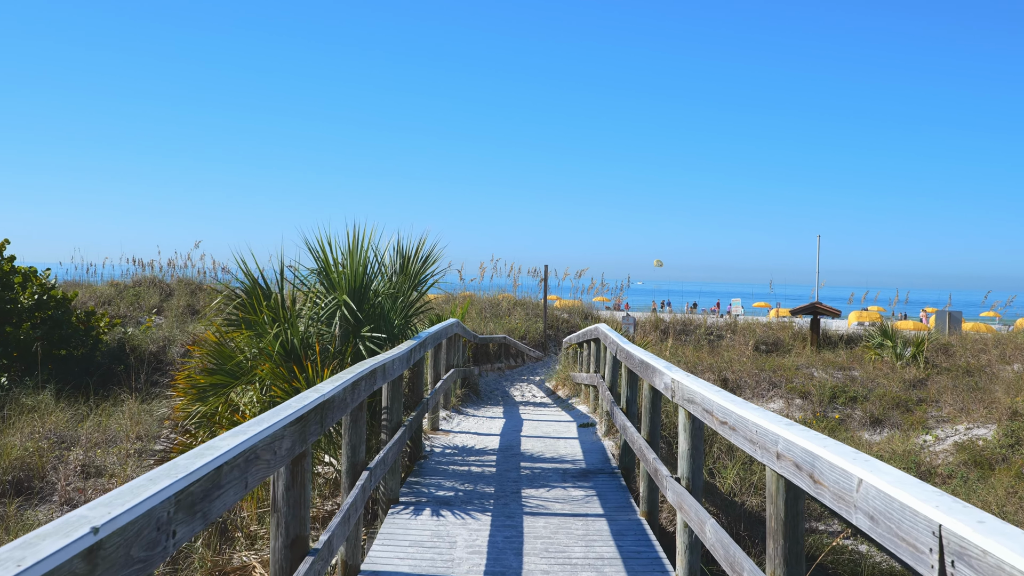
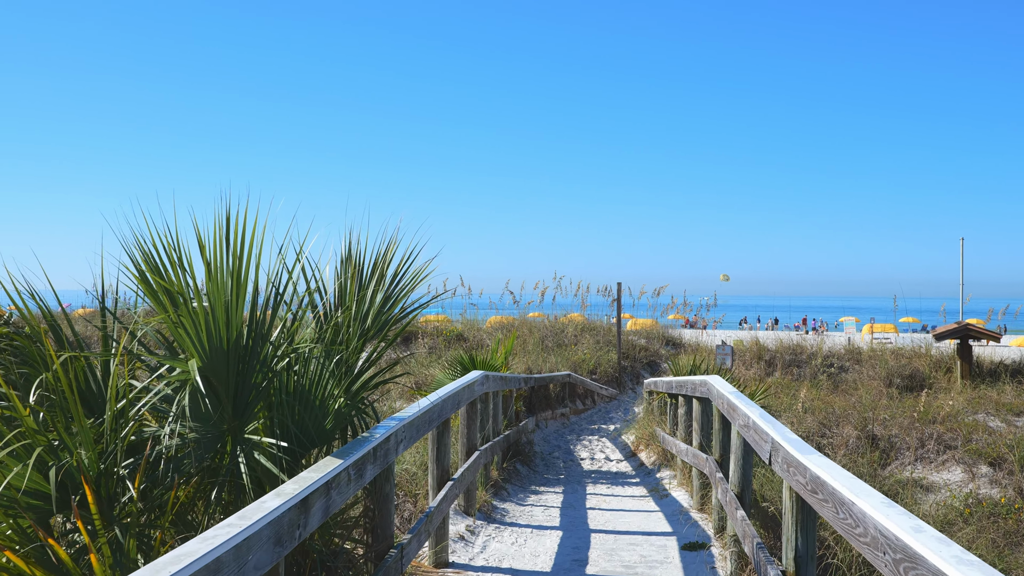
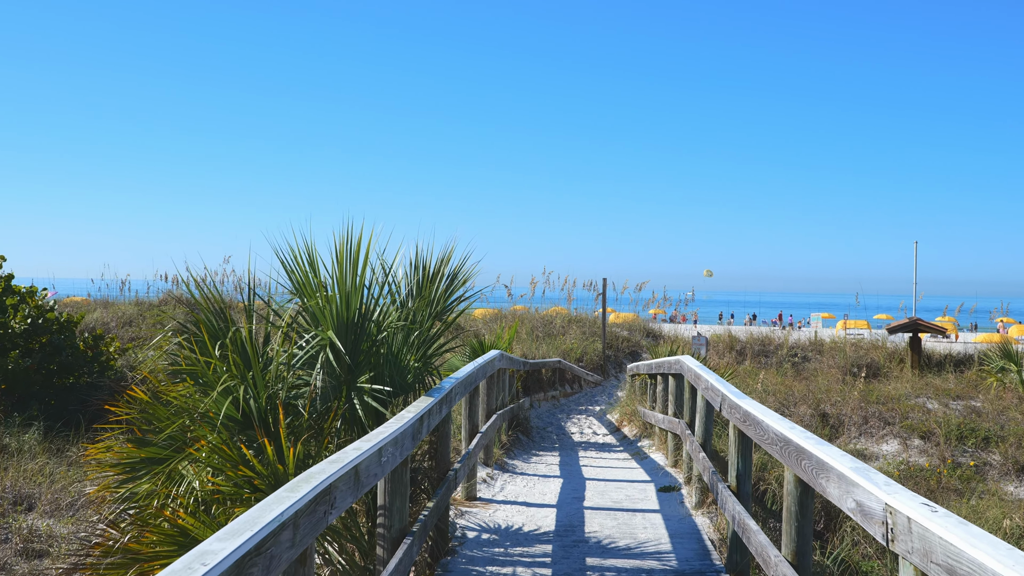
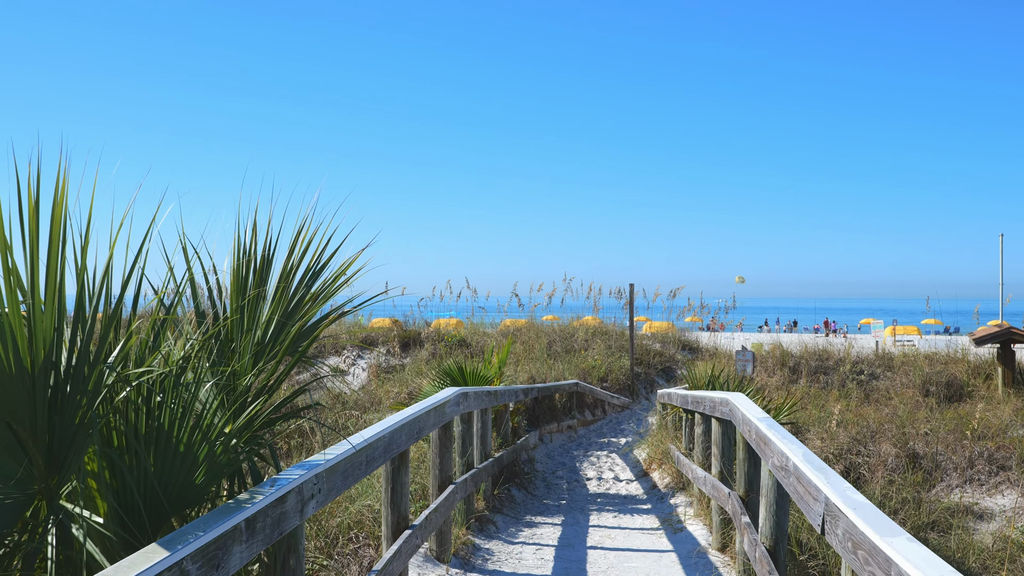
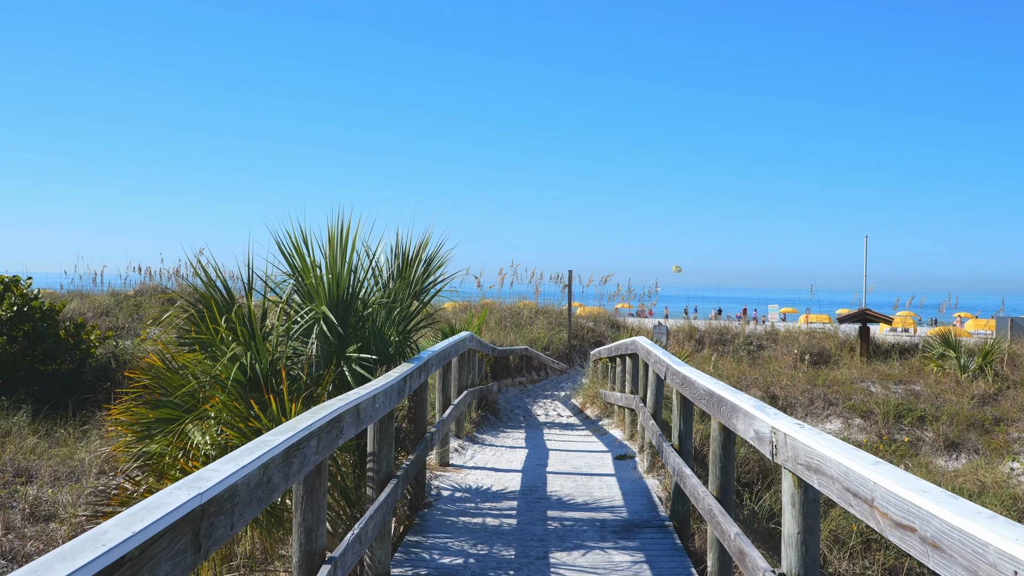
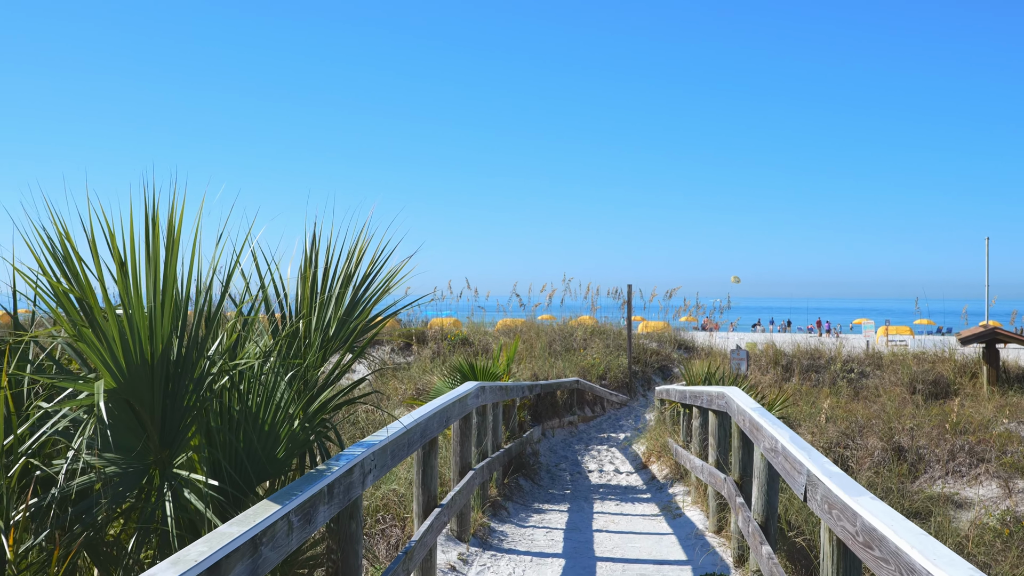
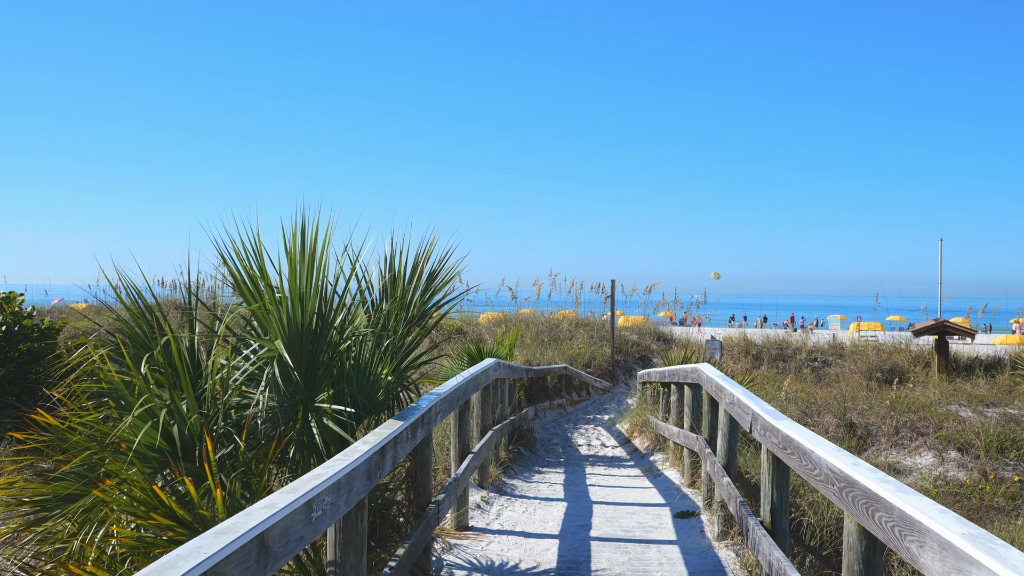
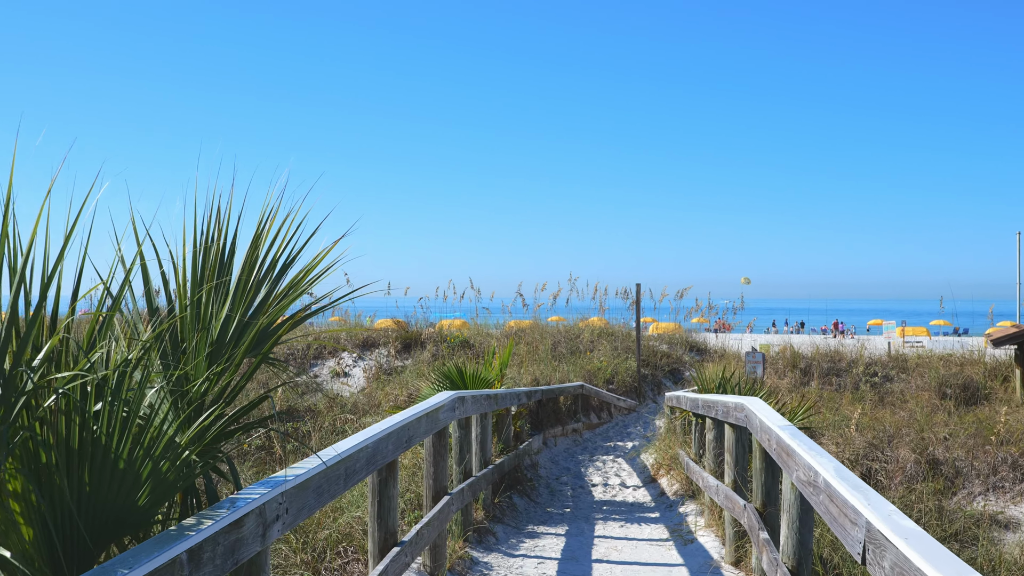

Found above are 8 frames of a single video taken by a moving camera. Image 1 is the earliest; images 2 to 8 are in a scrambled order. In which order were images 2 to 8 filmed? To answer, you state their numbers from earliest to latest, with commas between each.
5, 3, 7, 2, 6, 4, 8
